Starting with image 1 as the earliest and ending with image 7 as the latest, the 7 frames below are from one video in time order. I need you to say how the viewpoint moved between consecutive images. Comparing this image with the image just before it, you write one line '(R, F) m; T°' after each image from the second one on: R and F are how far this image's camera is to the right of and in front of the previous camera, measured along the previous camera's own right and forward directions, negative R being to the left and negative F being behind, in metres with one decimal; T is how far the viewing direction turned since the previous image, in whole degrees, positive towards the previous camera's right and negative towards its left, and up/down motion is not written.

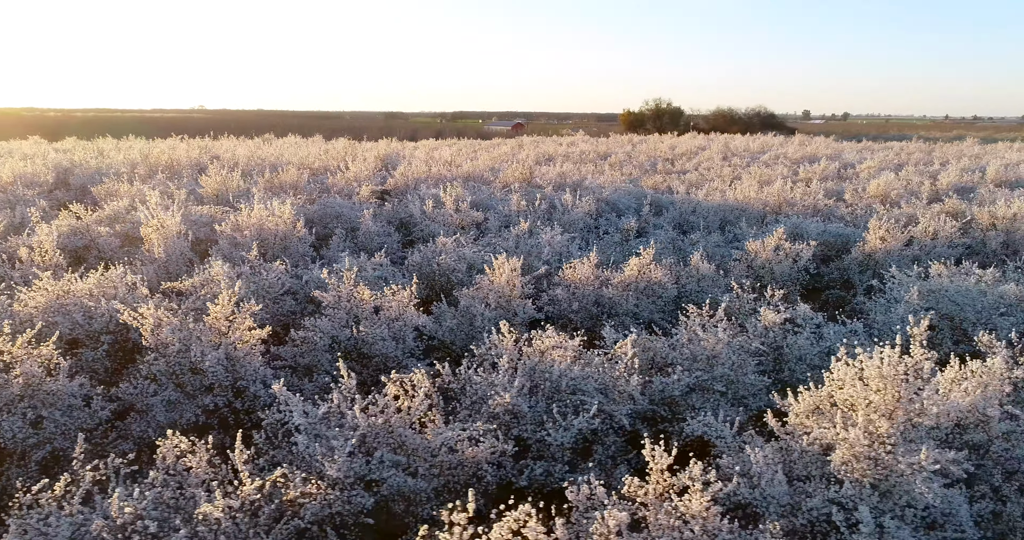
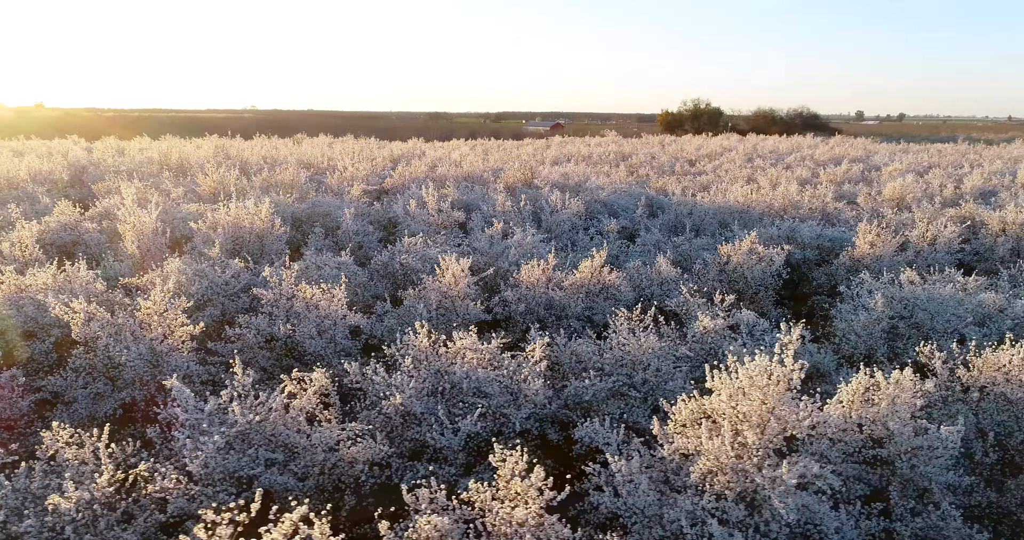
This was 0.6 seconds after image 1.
(+0.7, 0.0) m; -3°
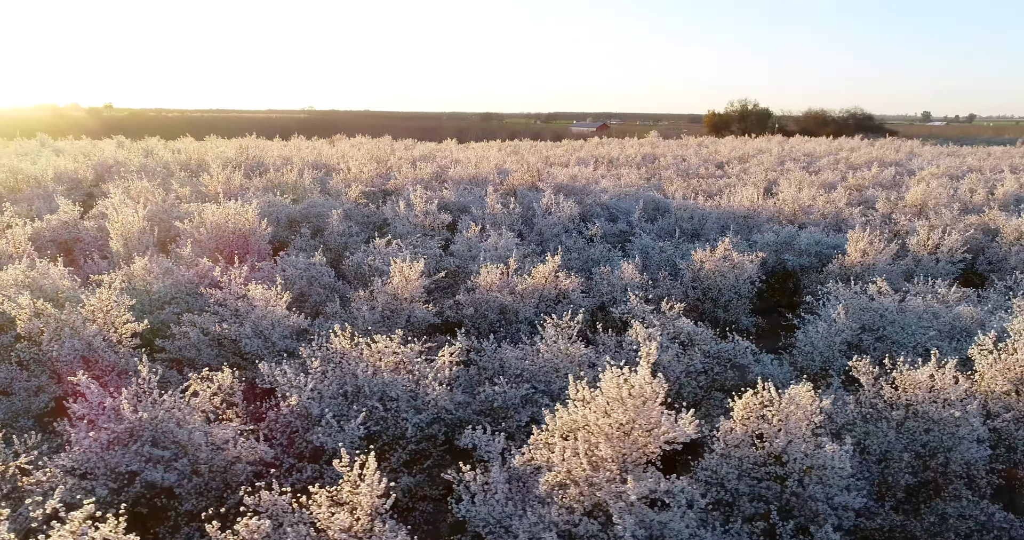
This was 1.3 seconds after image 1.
(+0.7, 0.0) m; -4°
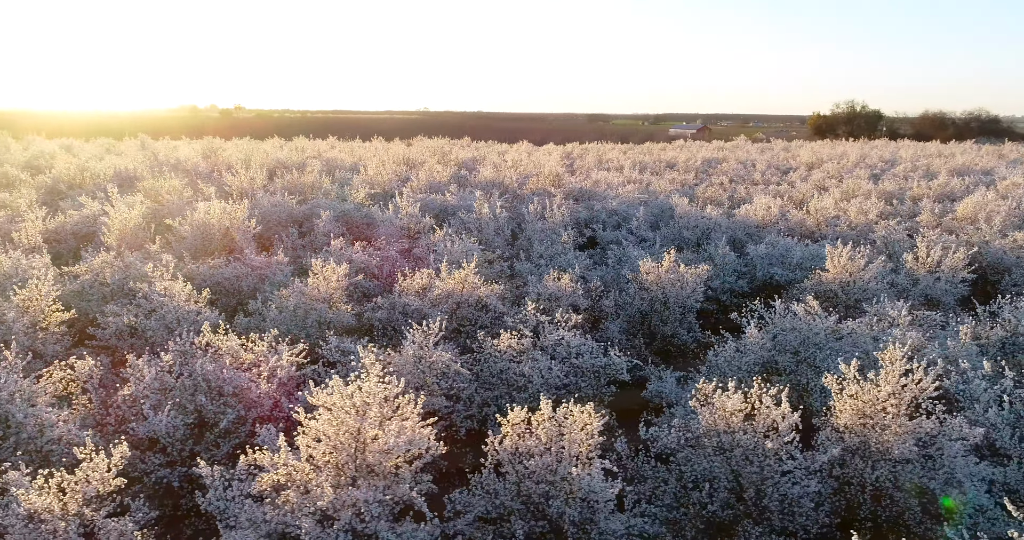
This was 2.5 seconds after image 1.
(+1.4, +0.1) m; -8°
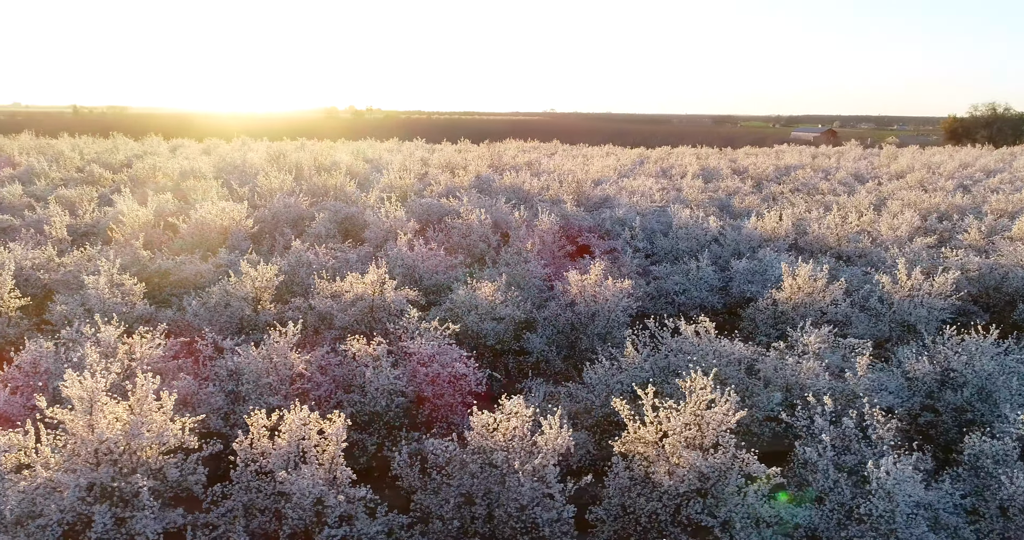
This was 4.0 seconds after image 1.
(+1.6, +0.1) m; -10°
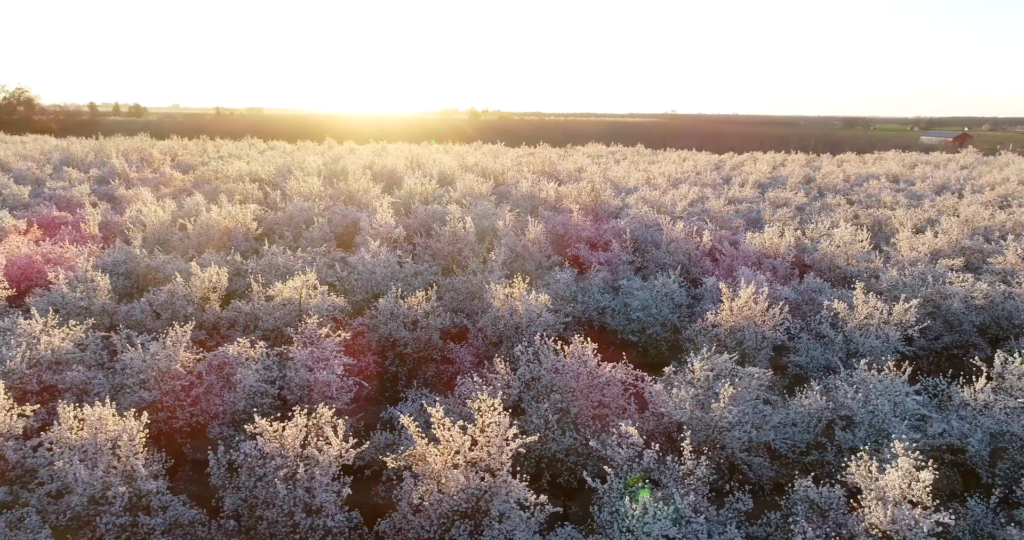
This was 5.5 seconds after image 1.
(+1.6, 0.0) m; -9°
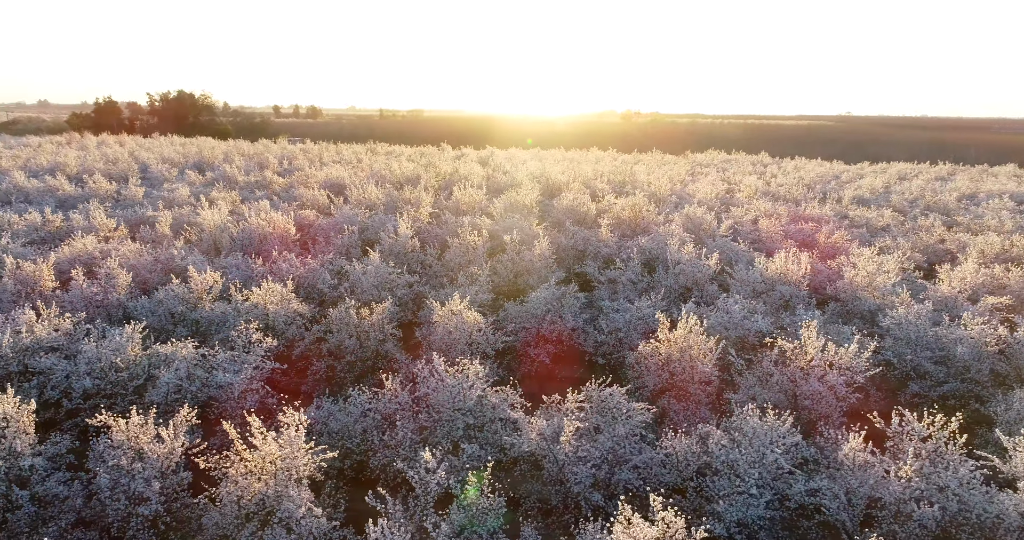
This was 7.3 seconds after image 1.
(+1.8, 0.0) m; -12°
